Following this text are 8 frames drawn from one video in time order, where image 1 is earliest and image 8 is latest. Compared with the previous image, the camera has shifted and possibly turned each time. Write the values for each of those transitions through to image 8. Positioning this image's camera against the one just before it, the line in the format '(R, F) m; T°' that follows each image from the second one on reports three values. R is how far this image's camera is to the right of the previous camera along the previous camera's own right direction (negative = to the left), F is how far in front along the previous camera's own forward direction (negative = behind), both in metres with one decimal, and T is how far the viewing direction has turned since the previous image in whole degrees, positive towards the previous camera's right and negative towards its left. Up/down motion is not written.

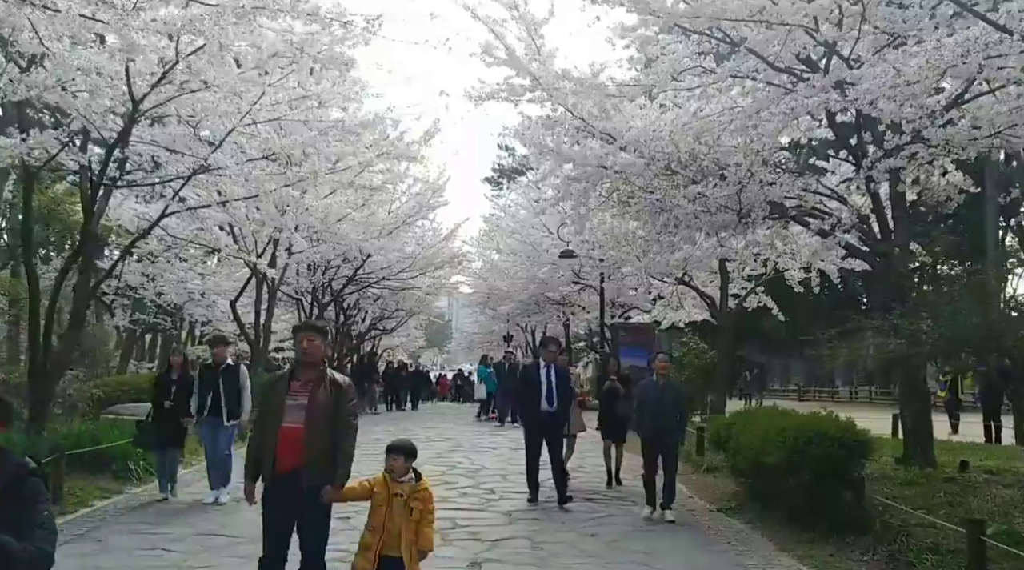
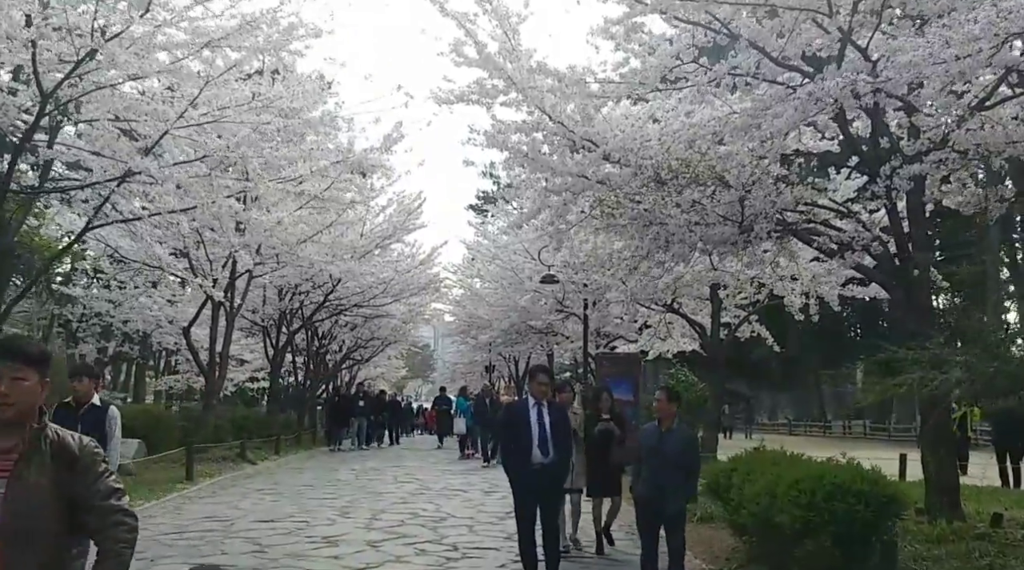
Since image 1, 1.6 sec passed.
(+0.2, +1.5) m; +1°
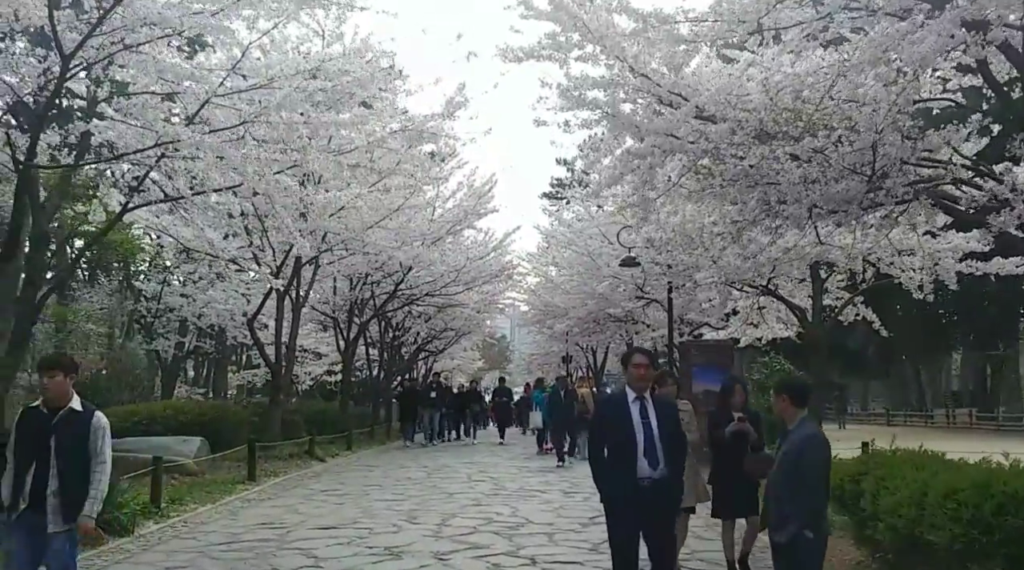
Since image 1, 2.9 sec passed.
(-0.1, +1.3) m; -4°
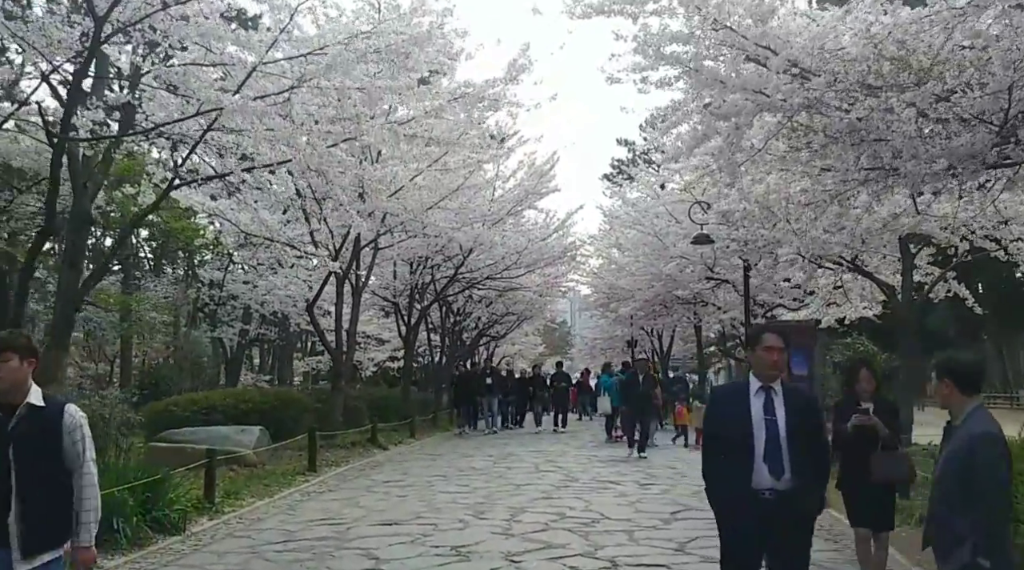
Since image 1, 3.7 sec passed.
(-0.1, +0.8) m; -3°
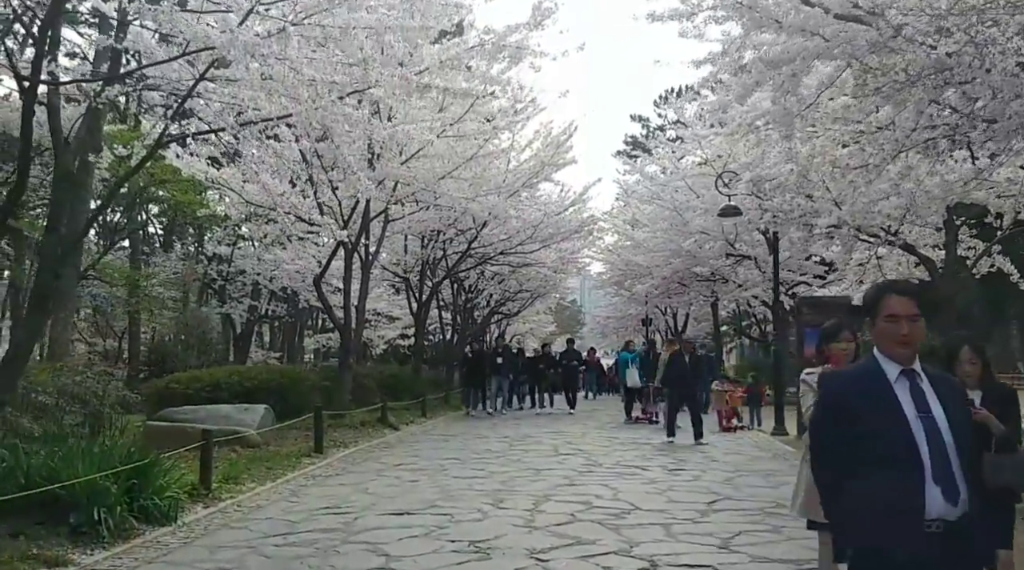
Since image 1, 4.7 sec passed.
(-0.1, +0.9) m; -1°
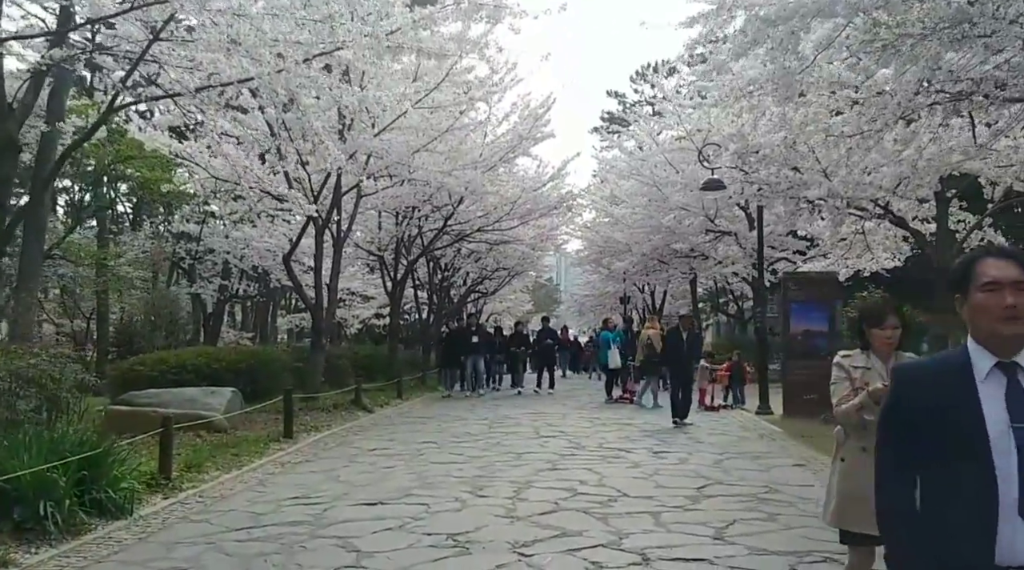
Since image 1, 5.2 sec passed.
(0.0, +0.6) m; +1°
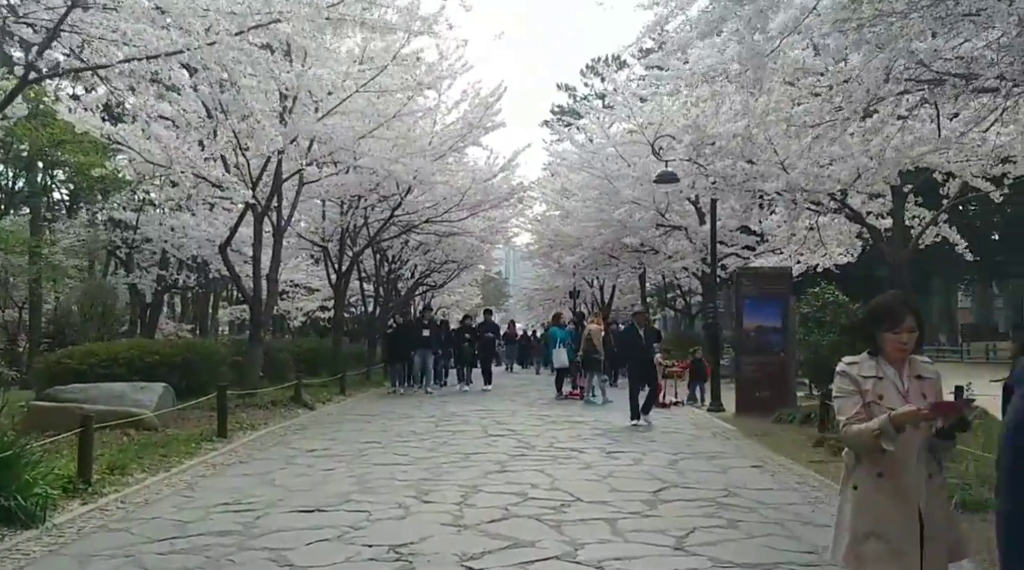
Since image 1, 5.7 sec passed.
(0.0, +0.5) m; +3°
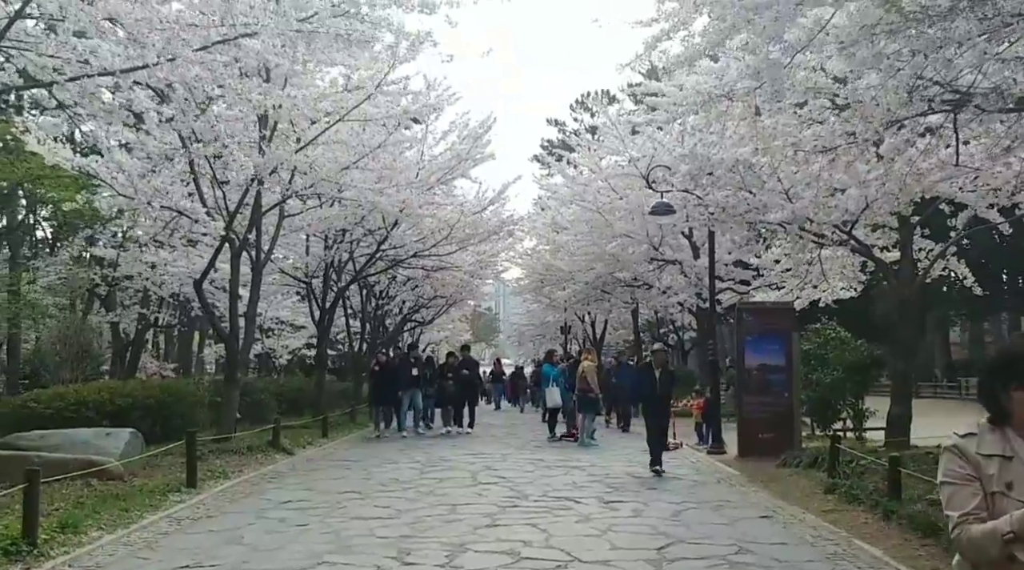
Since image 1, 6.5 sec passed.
(0.0, +0.8) m; +1°
